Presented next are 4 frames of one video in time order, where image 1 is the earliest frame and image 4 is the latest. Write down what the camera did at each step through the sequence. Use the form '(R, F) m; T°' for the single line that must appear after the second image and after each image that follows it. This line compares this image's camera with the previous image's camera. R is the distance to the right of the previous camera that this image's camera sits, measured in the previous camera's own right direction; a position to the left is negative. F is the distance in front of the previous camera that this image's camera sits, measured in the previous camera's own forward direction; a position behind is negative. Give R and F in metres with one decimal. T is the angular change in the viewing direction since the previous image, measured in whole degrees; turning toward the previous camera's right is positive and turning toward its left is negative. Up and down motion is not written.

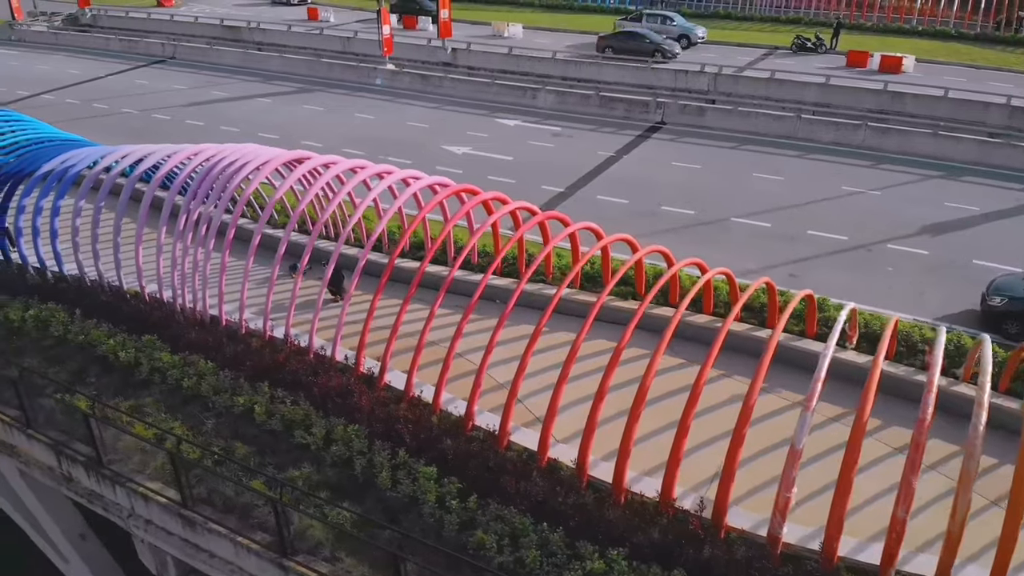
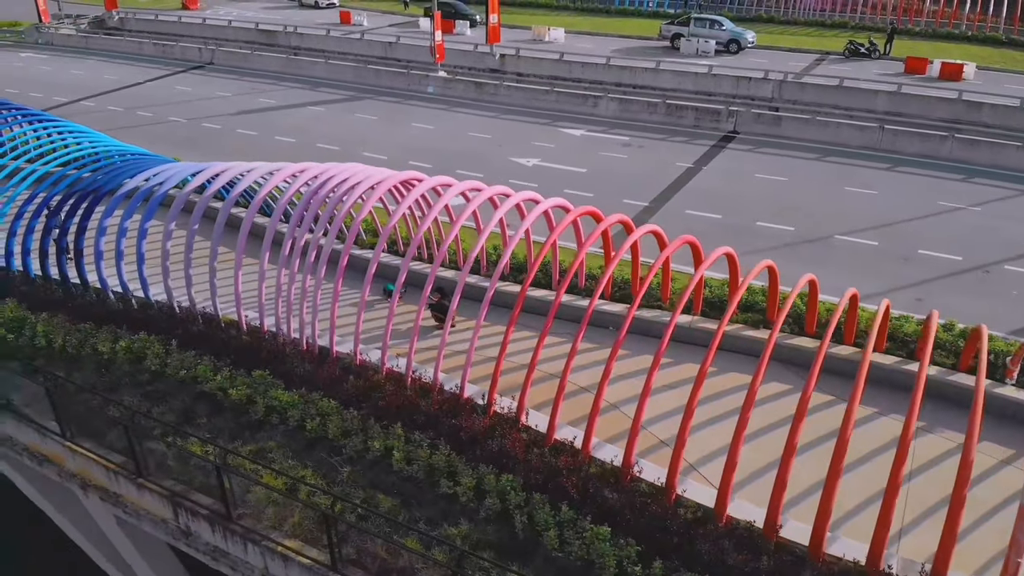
(-1.8, +0.8) m; 0°
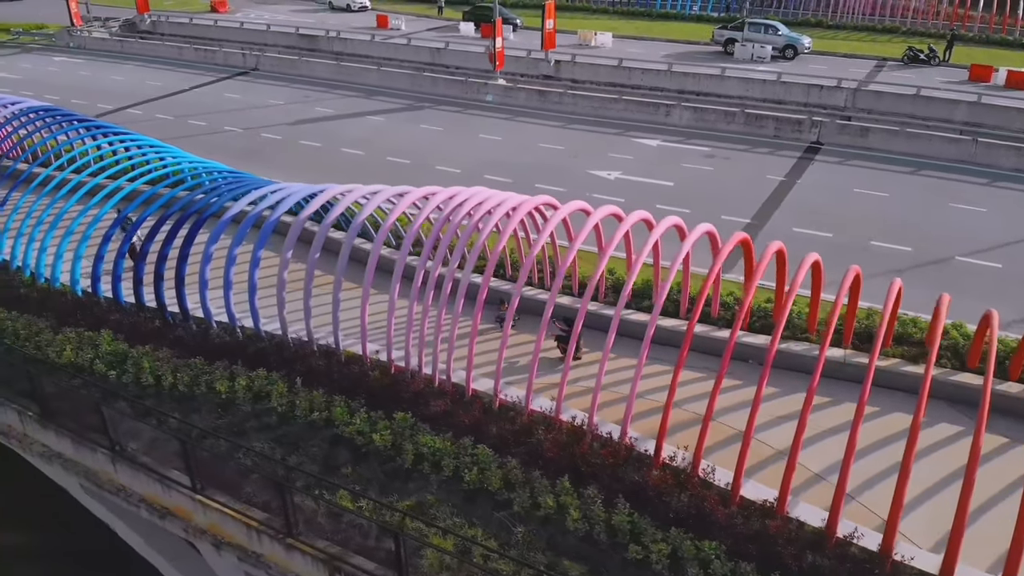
(-1.9, +0.7) m; 0°
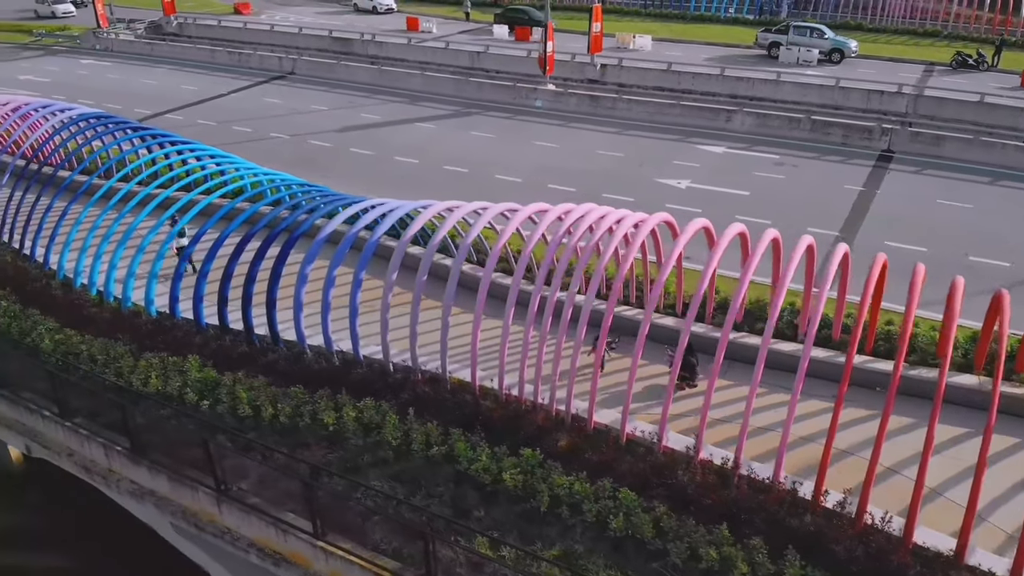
(-1.5, +0.6) m; 0°
